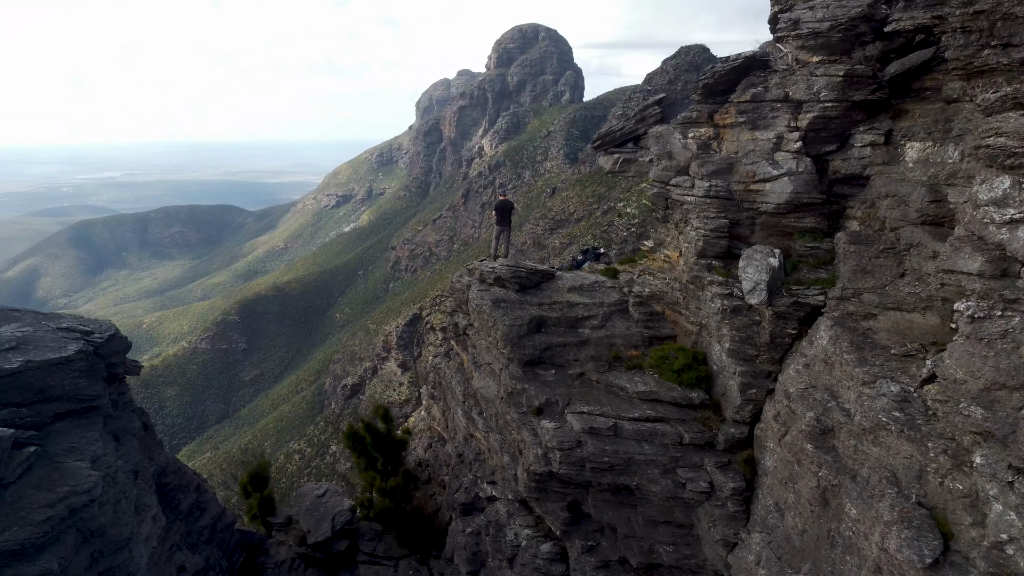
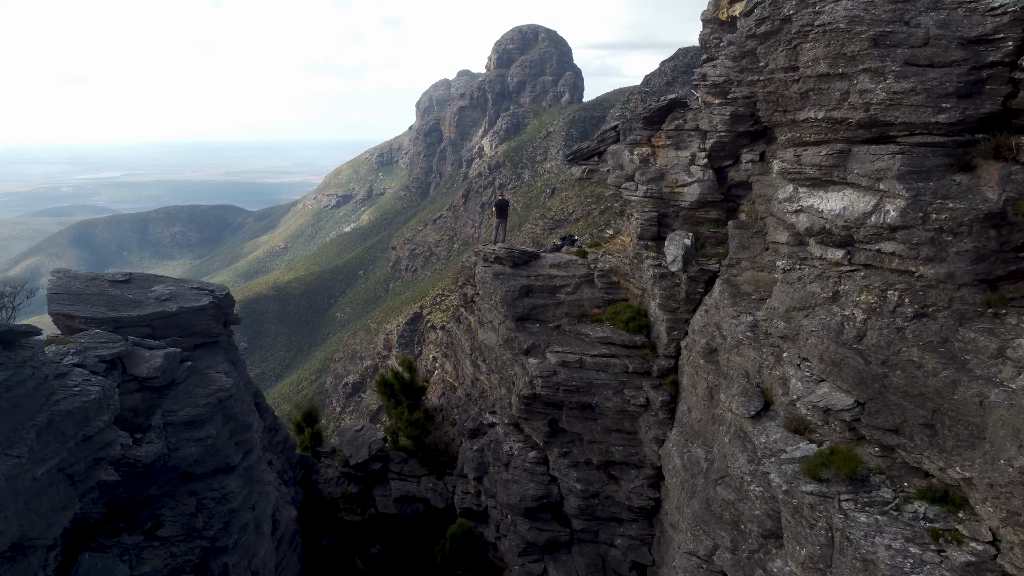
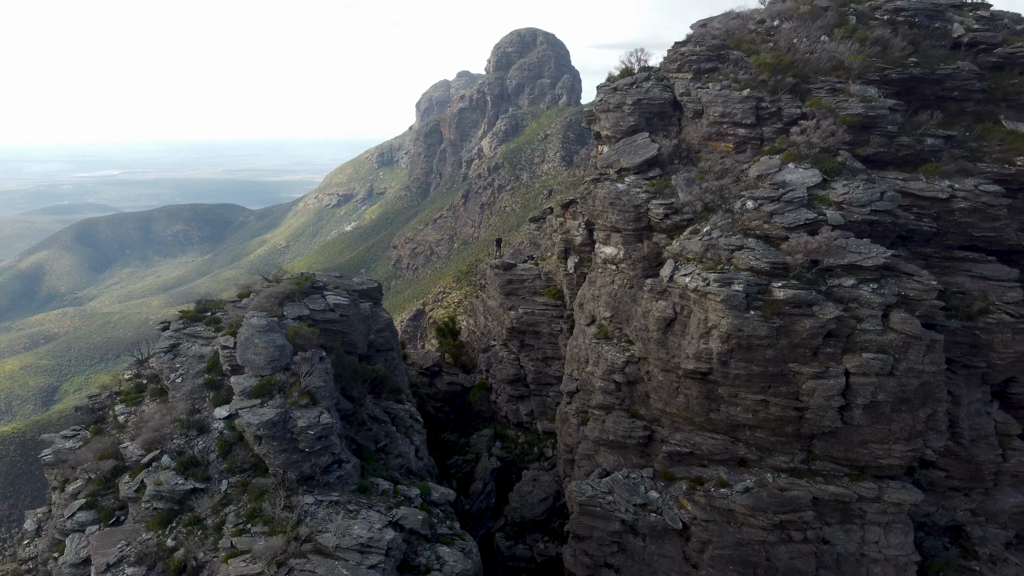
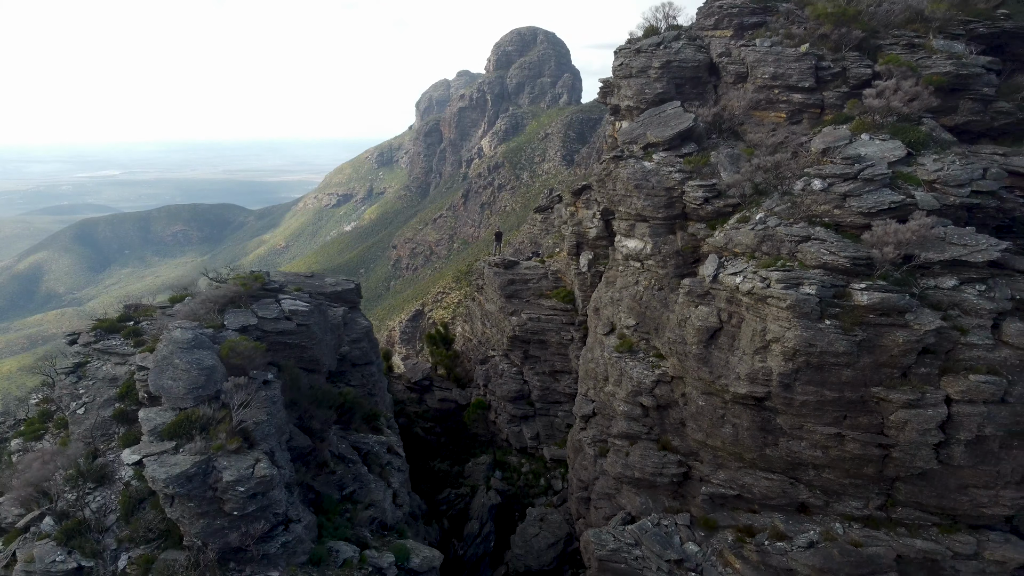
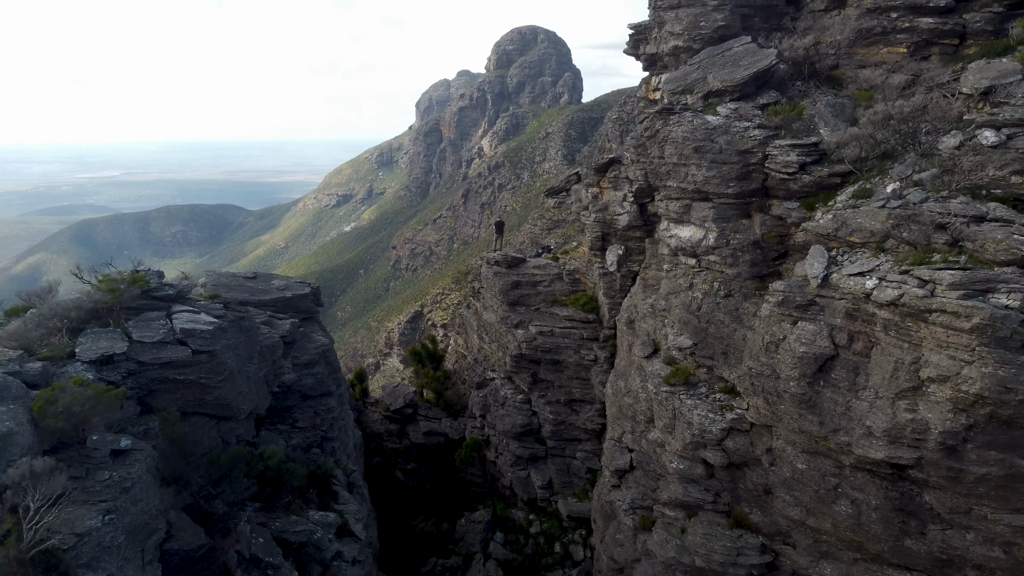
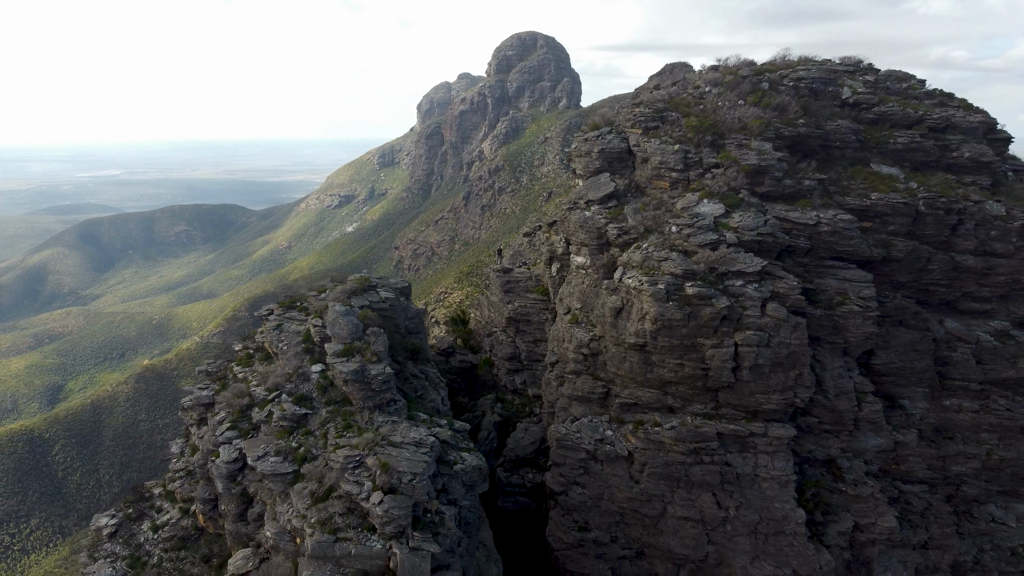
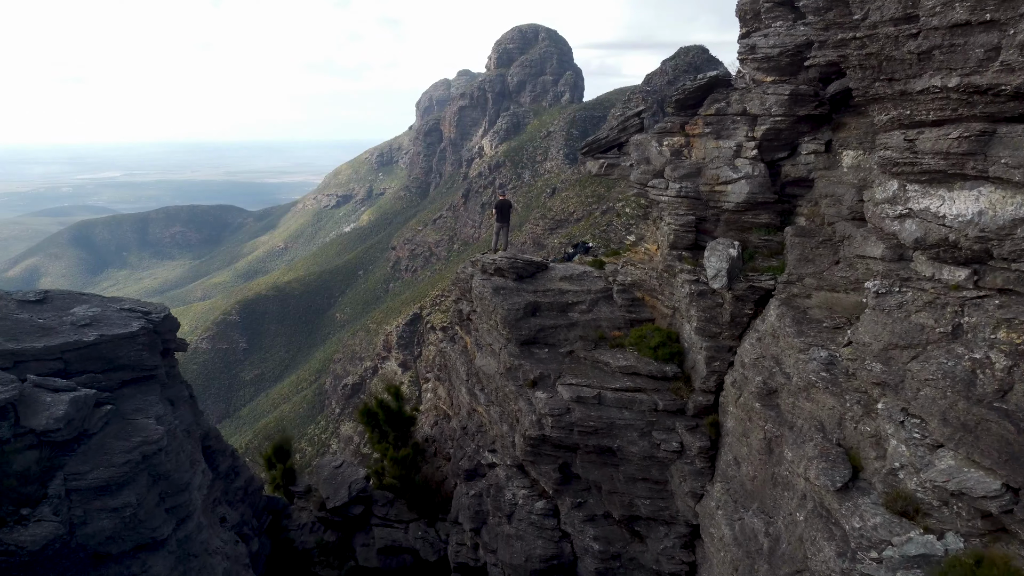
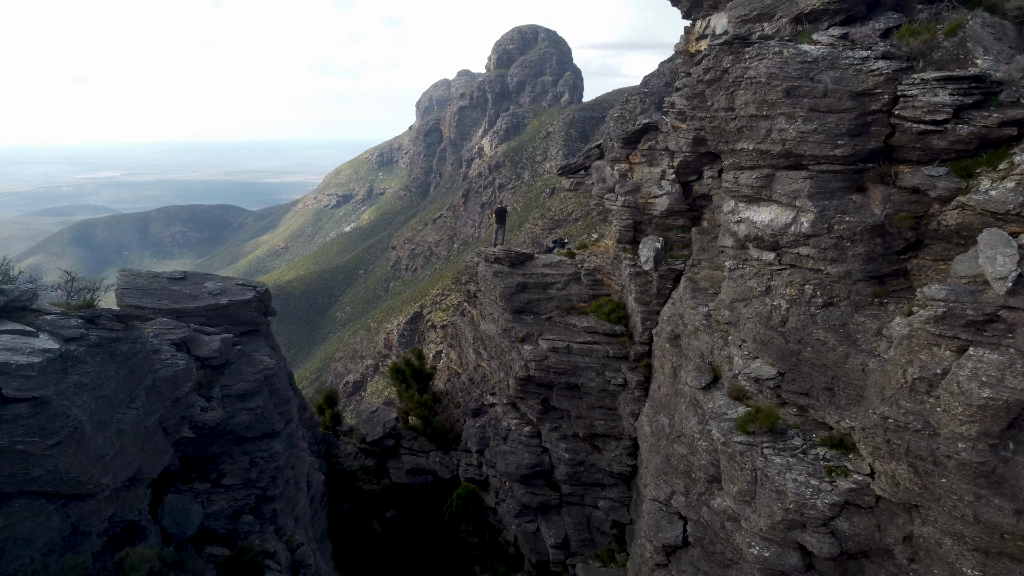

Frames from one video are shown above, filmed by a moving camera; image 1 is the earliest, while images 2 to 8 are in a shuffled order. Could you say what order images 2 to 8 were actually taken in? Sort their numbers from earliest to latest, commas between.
7, 2, 8, 5, 4, 3, 6
